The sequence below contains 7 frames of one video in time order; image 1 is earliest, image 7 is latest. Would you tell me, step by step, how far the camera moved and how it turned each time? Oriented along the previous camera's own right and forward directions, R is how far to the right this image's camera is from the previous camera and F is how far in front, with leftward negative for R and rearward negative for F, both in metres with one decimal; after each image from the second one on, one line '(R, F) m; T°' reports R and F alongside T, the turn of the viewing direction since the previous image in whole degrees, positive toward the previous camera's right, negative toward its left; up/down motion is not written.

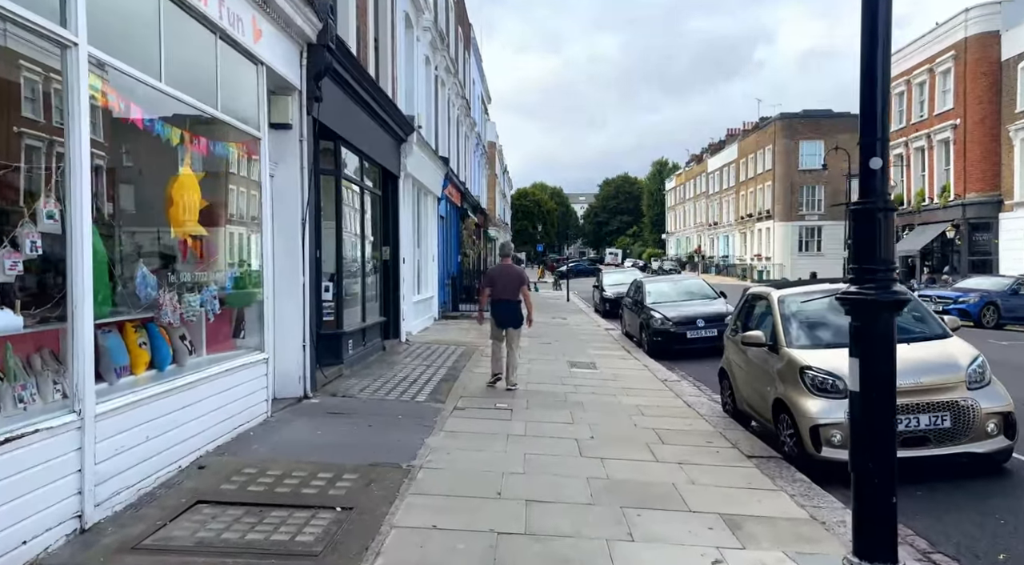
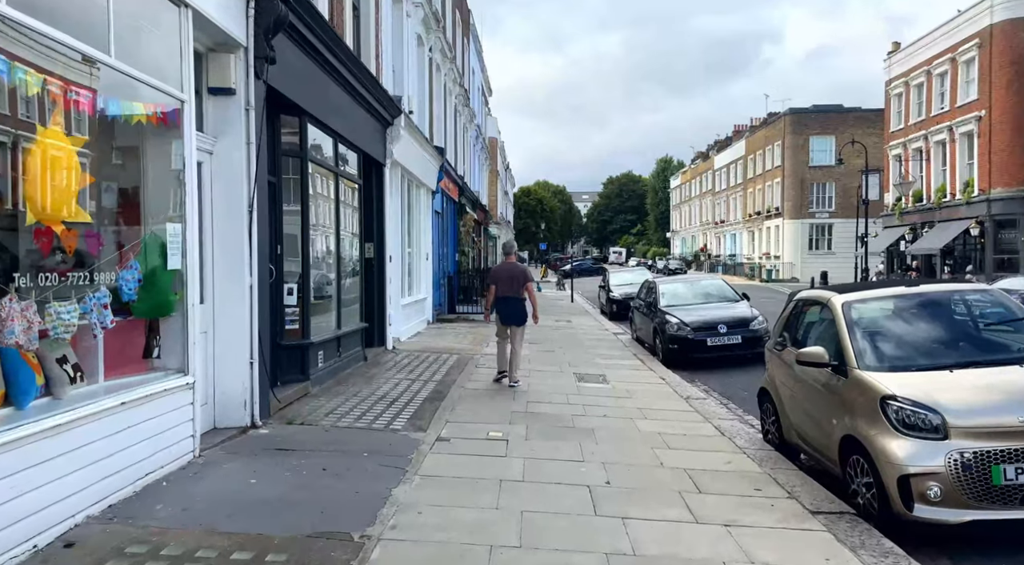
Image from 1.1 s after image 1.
(+0.1, +1.4) m; 0°
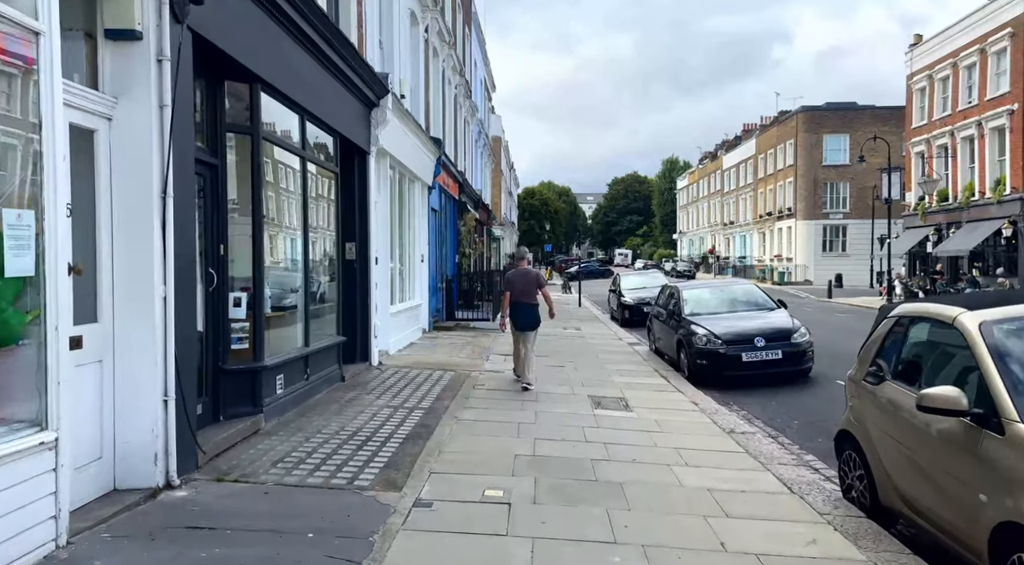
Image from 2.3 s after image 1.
(0.0, +1.5) m; 0°
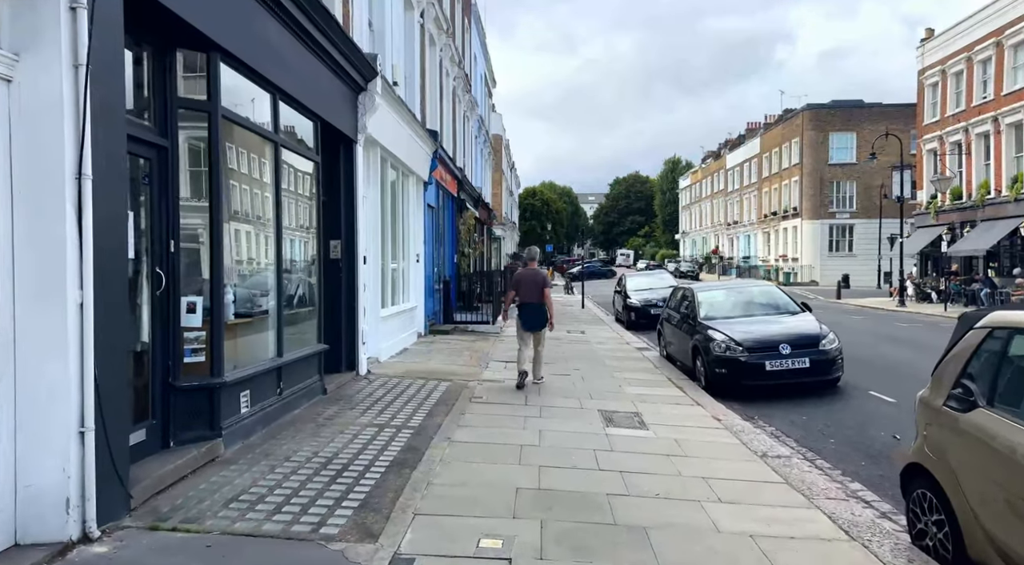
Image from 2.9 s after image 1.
(0.0, +0.9) m; 0°
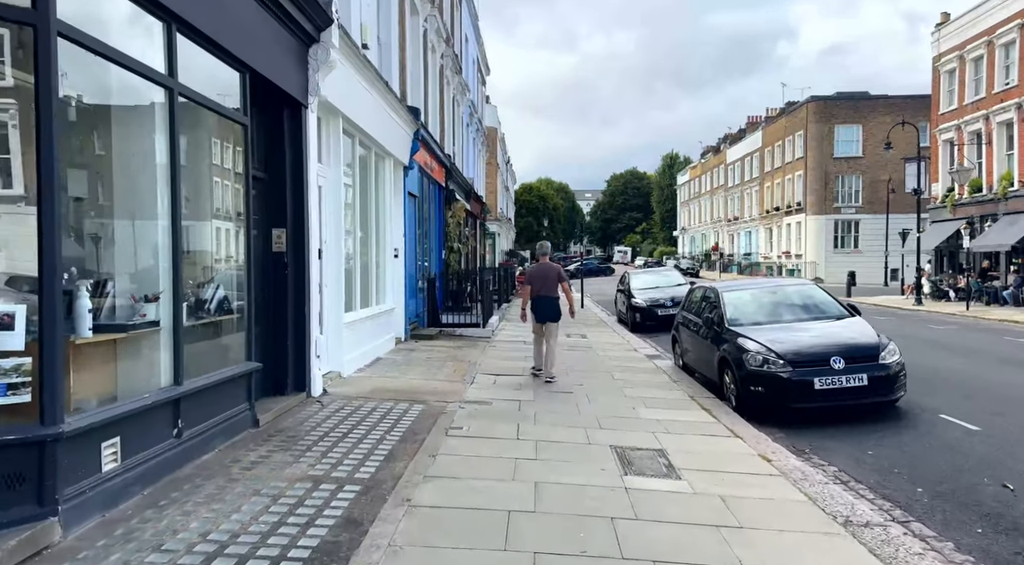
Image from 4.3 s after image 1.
(+0.1, +1.8) m; 0°
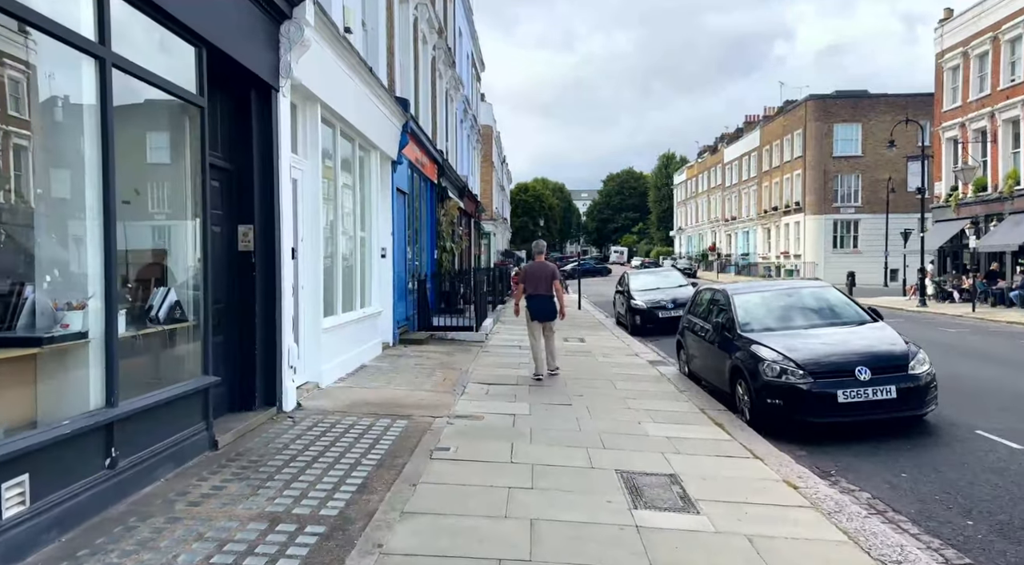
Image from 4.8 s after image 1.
(0.0, +0.7) m; 0°
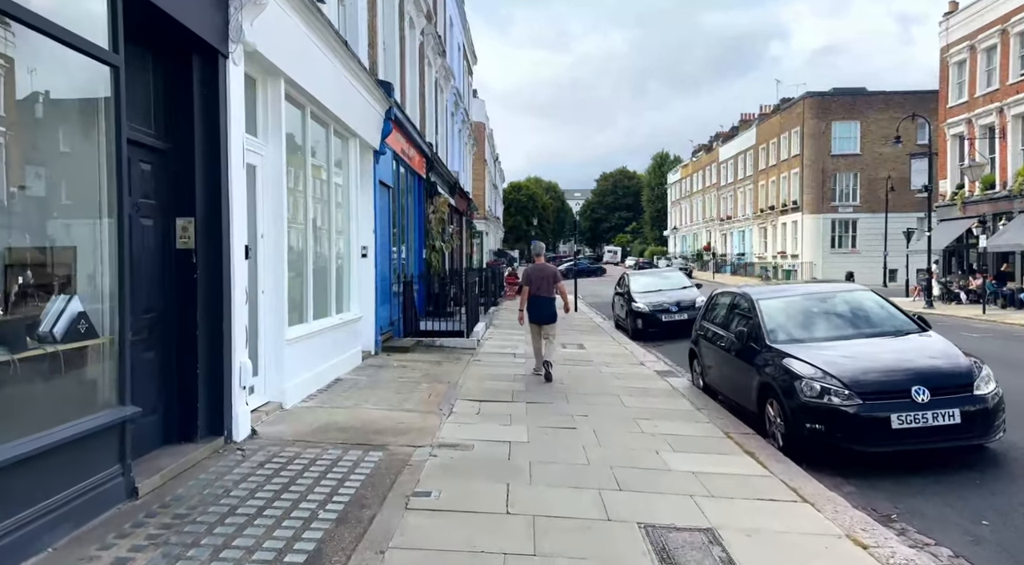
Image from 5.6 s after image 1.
(0.0, +1.1) m; +1°
